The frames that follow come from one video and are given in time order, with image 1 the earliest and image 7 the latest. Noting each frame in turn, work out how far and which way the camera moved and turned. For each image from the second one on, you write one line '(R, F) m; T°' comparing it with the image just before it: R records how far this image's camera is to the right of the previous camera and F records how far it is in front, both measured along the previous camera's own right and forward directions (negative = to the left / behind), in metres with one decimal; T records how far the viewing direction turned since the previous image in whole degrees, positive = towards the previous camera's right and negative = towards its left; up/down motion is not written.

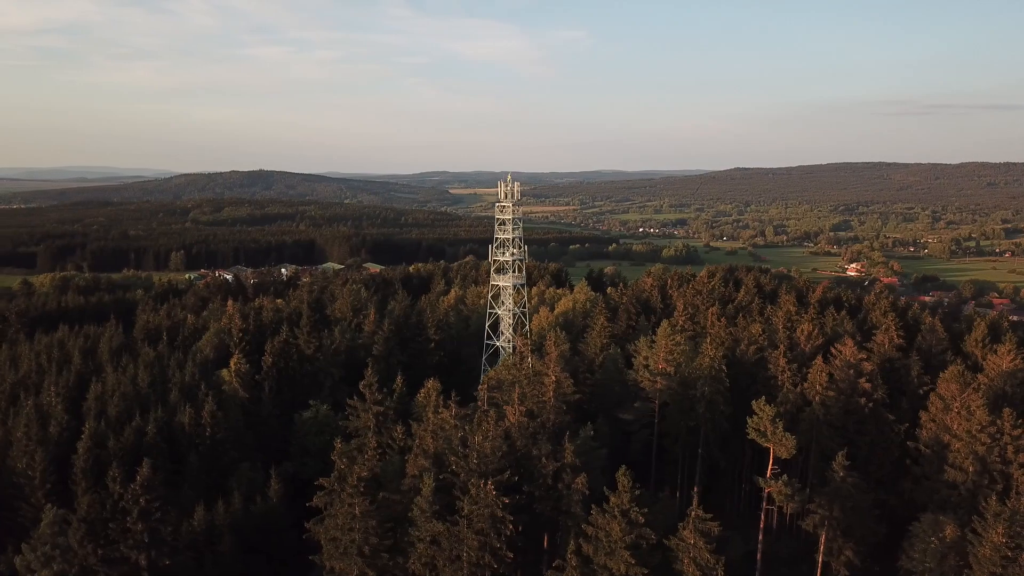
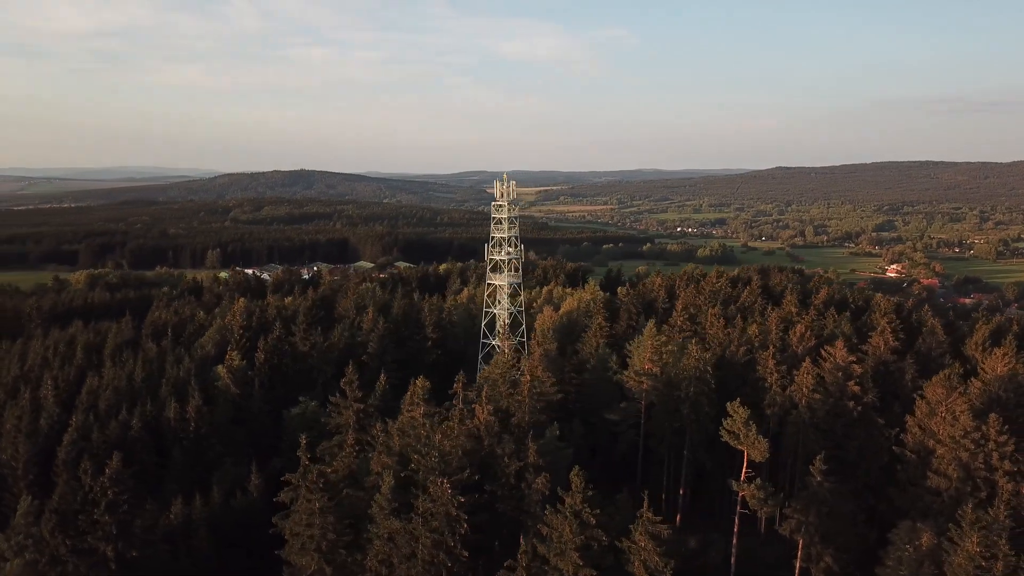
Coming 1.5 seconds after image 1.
(+1.7, +0.1) m; -2°
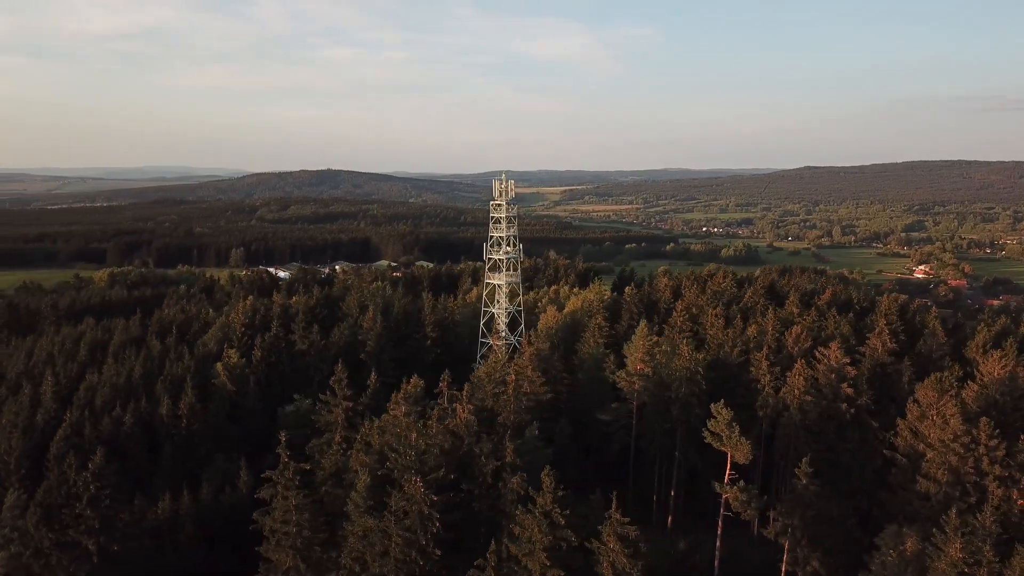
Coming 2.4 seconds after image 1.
(+1.1, +0.1) m; -1°
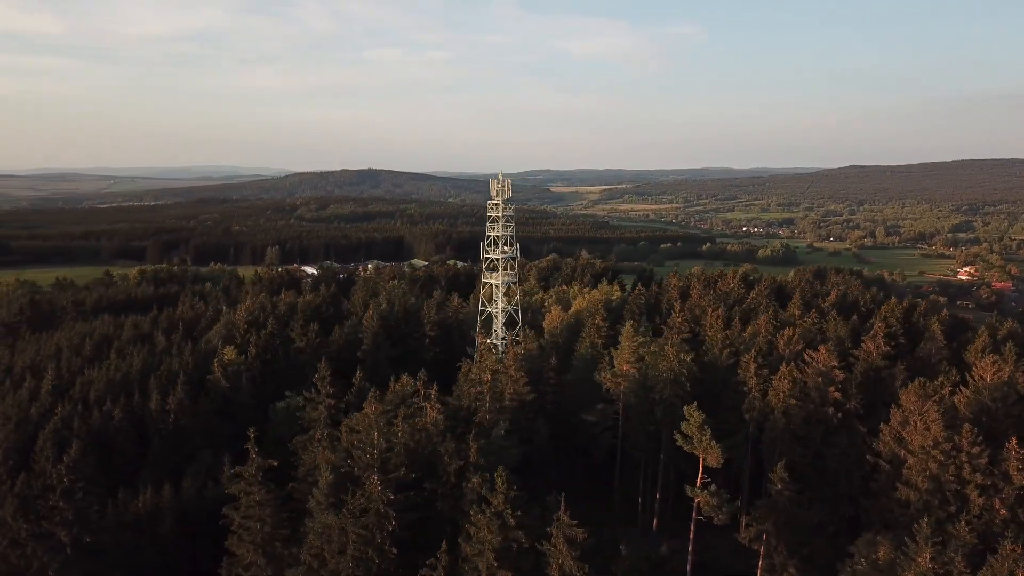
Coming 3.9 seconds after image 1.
(+1.7, +0.1) m; -2°
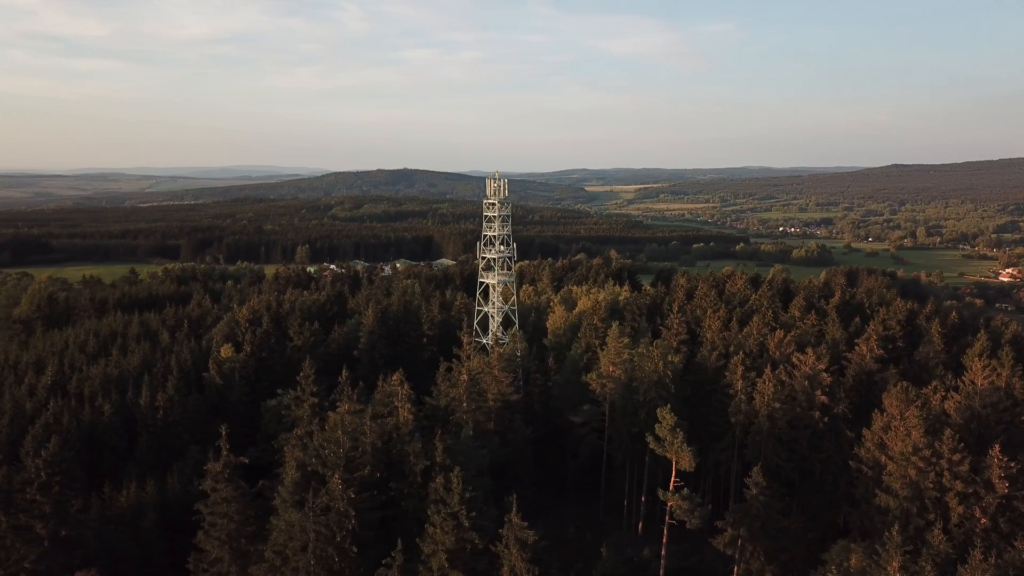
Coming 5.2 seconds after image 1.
(+1.5, +0.1) m; -2°
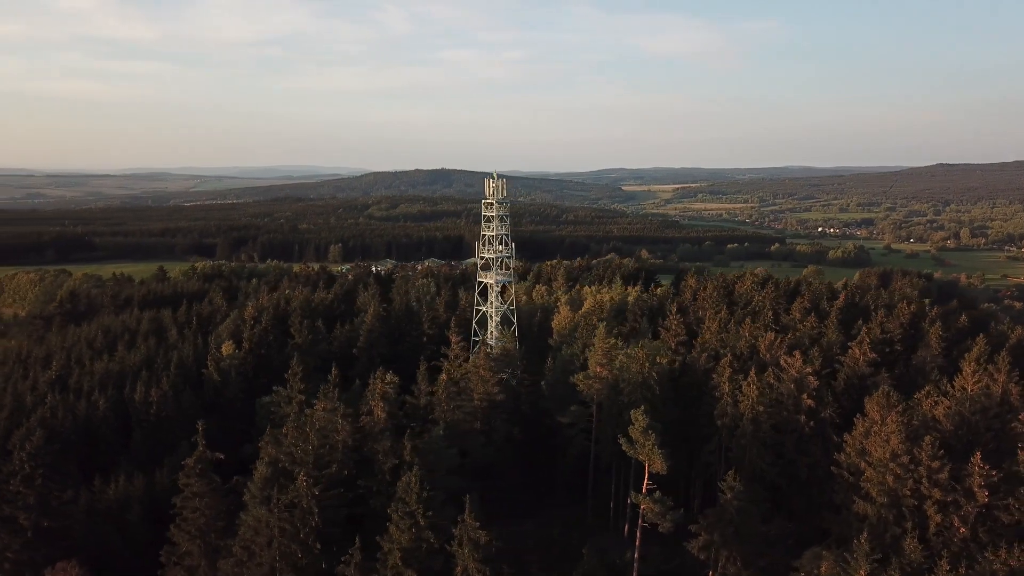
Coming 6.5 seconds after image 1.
(+1.5, 0.0) m; -2°
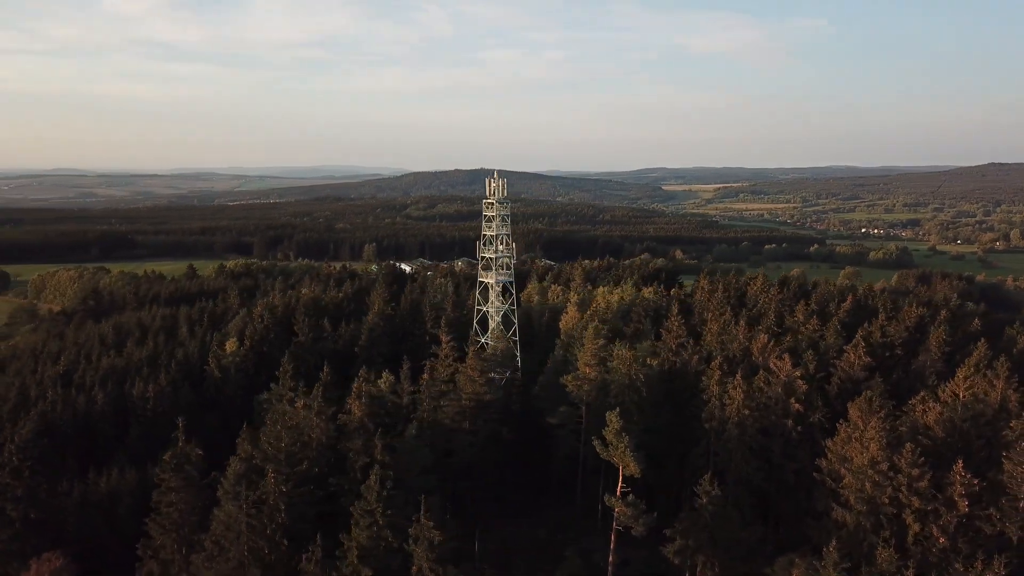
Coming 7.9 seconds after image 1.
(+1.6, 0.0) m; -2°
